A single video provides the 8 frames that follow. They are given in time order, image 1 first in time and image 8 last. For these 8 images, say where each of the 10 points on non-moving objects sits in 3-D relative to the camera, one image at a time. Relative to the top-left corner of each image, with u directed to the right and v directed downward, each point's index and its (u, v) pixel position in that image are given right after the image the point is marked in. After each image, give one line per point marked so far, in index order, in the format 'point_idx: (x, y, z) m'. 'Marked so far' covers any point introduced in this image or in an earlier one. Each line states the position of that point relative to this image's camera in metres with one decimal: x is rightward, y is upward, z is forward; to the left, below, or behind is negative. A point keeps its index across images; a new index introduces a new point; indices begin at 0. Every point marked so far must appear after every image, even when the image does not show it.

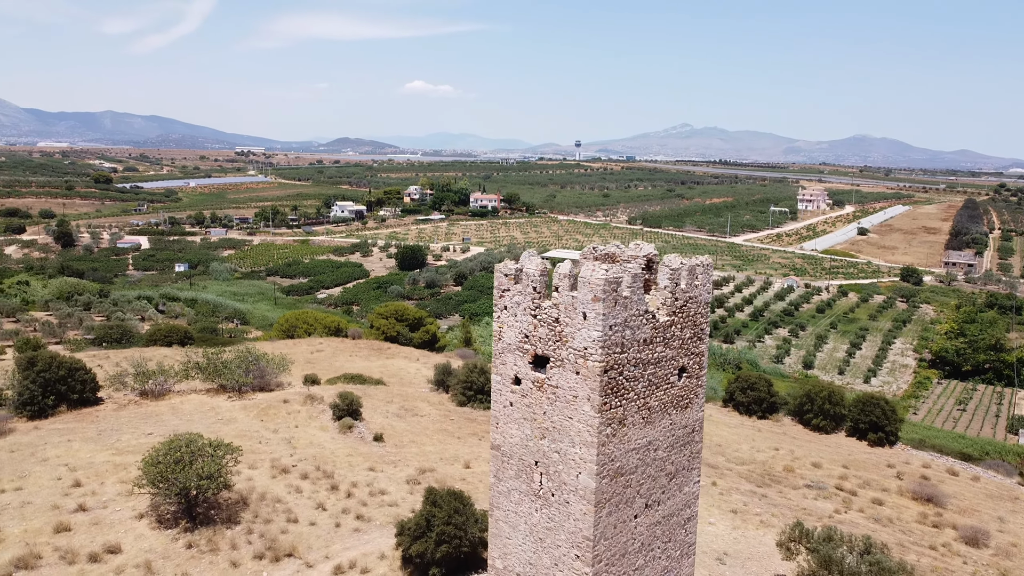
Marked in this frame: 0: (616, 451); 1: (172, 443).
0: (+1.3, -2.1, +10.1) m
1: (-6.8, -3.1, +15.8) m
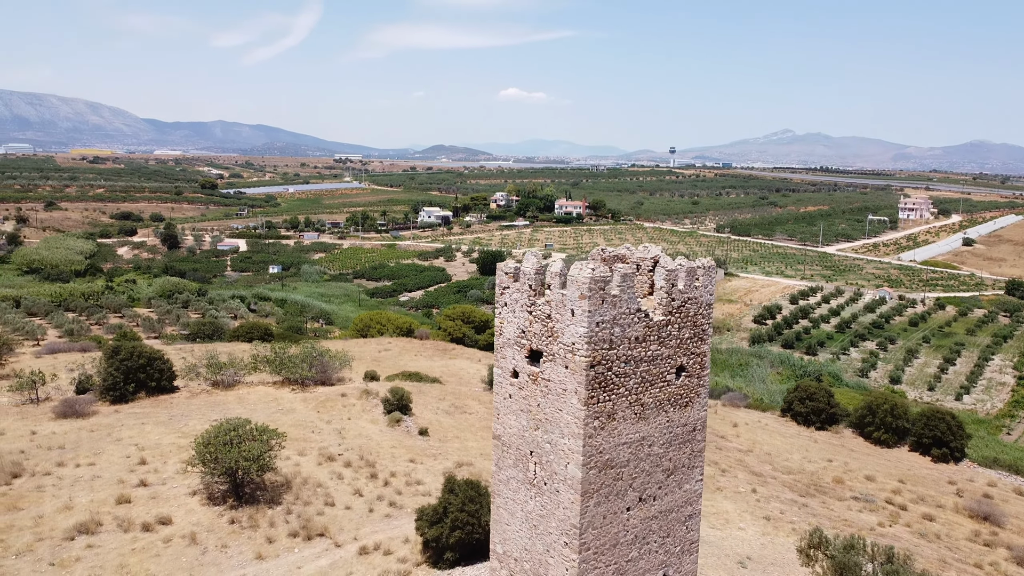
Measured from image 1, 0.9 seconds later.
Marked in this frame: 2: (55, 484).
0: (+1.2, -2.0, +10.5) m
1: (-6.2, -3.0, +17.0) m
2: (-9.8, -4.2, +17.0) m
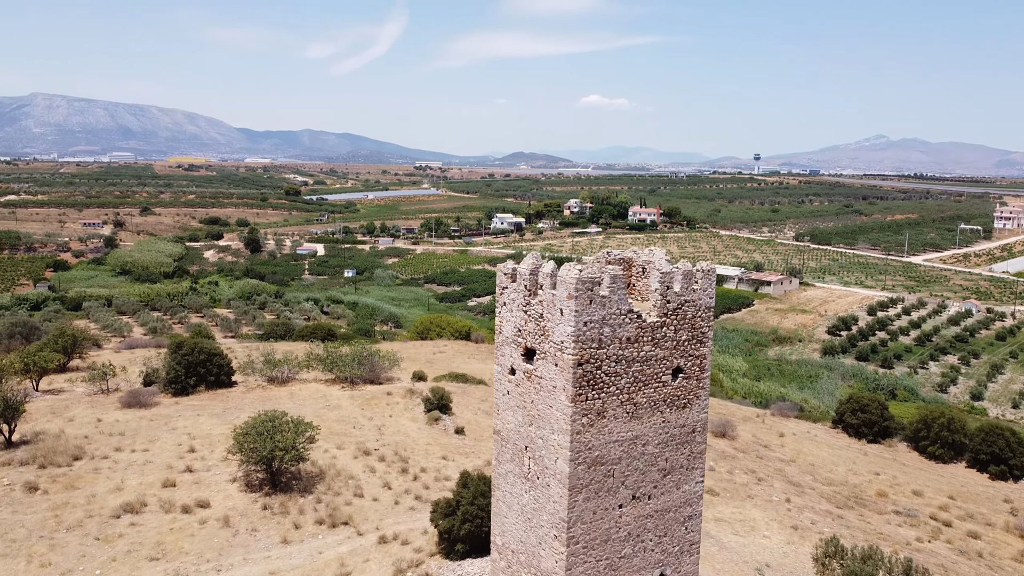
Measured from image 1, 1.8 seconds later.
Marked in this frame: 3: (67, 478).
0: (+1.1, -2.1, +10.7) m
1: (-5.7, -2.9, +18.0) m
2: (-9.3, -4.1, +18.3) m
3: (-9.7, -4.1, +17.4) m
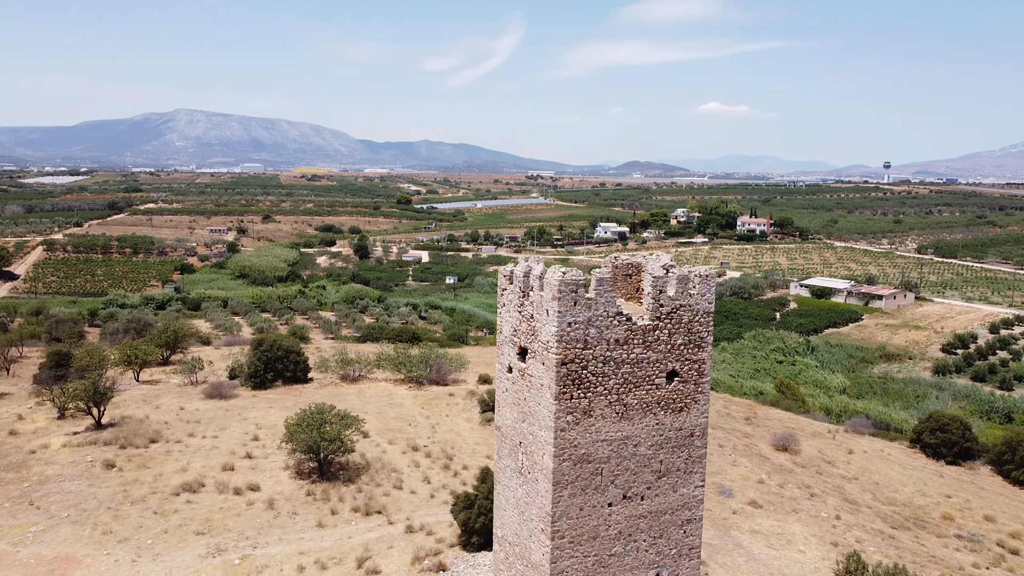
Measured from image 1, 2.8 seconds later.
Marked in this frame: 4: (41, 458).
0: (+0.9, -2.1, +11.1) m
1: (-4.8, -2.9, +19.2) m
2: (-8.4, -4.1, +20.0) m
3: (-8.9, -4.1, +19.1) m
4: (-11.4, -4.1, +19.3) m
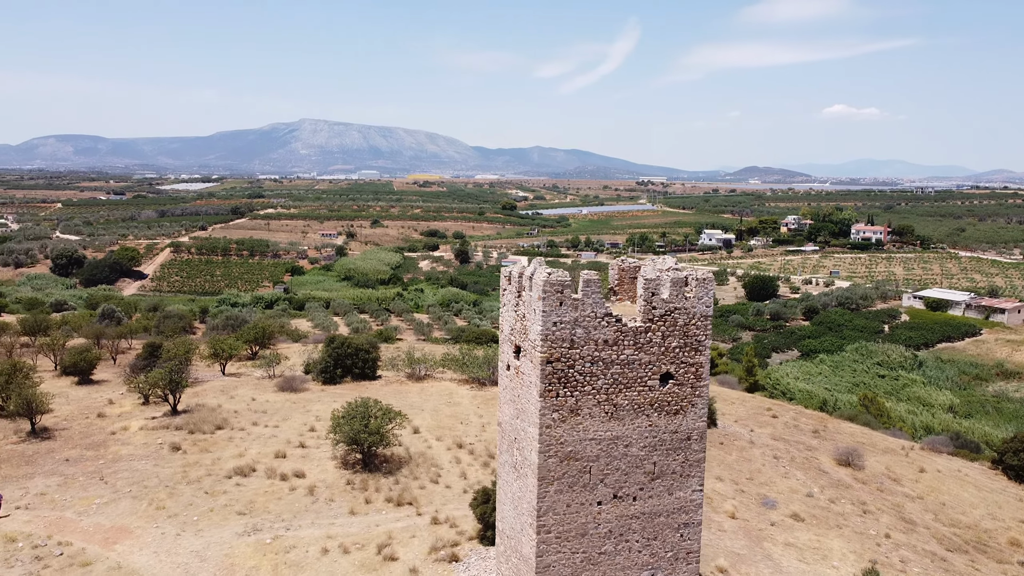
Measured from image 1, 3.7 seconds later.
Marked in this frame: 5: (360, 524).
0: (+0.8, -2.1, +11.3) m
1: (-3.9, -2.9, +20.1) m
2: (-7.3, -4.0, +21.4) m
3: (-7.9, -4.0, +20.6) m
4: (-10.4, -4.0, +21.1) m
5: (-3.1, -4.8, +16.3) m
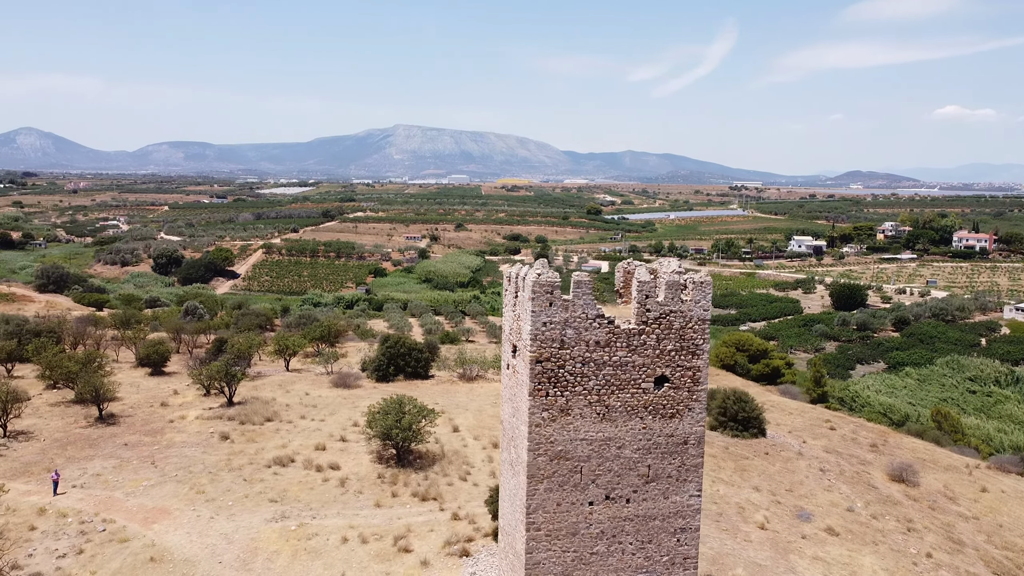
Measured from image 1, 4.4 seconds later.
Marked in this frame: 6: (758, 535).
0: (+0.6, -2.1, +11.4) m
1: (-3.0, -2.9, +20.7) m
2: (-6.3, -4.0, +22.3) m
3: (-7.0, -3.9, +21.6) m
4: (-9.4, -3.9, +22.4) m
5: (-2.7, -4.8, +16.8) m
6: (+5.5, -5.5, +17.7) m
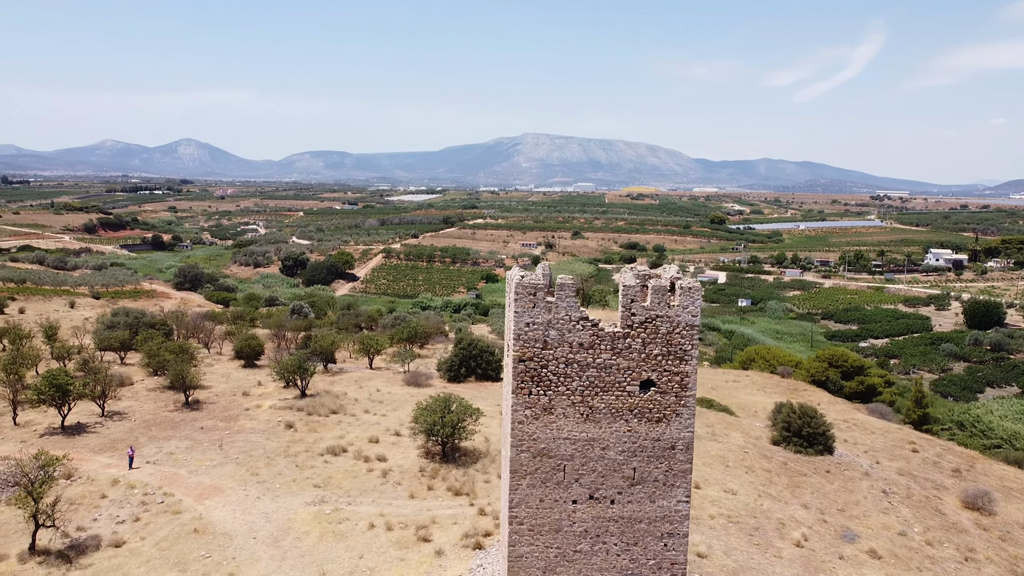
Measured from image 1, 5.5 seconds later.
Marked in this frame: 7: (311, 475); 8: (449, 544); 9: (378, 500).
0: (+0.4, -2.1, +11.8) m
1: (-1.8, -3.0, +21.5) m
2: (-4.8, -4.0, +23.6) m
3: (-5.7, -3.9, +23.0) m
4: (-7.9, -3.8, +24.1) m
5: (-2.2, -4.8, +17.6) m
6: (+6.0, -5.7, +17.2) m
7: (-4.8, -4.5, +19.1) m
8: (-1.2, -5.1, +15.7) m
9: (-3.0, -4.8, +17.8) m
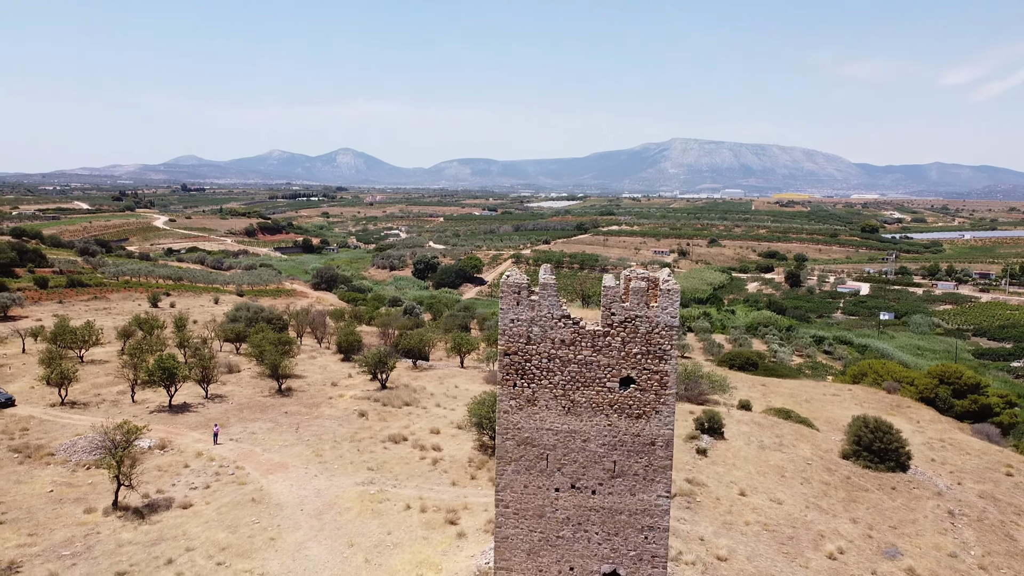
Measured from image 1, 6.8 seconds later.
0: (+0.2, -2.1, +12.6) m
1: (-0.4, -3.0, +22.5) m
2: (-3.0, -4.0, +25.1) m
3: (-3.9, -3.9, +24.7) m
4: (-5.9, -3.8, +26.2) m
5: (-1.4, -4.8, +18.7) m
6: (+6.6, -5.9, +16.9) m
7: (-3.7, -4.5, +20.7) m
8: (-0.8, -5.0, +16.7) m
9: (-2.2, -4.8, +19.1) m
